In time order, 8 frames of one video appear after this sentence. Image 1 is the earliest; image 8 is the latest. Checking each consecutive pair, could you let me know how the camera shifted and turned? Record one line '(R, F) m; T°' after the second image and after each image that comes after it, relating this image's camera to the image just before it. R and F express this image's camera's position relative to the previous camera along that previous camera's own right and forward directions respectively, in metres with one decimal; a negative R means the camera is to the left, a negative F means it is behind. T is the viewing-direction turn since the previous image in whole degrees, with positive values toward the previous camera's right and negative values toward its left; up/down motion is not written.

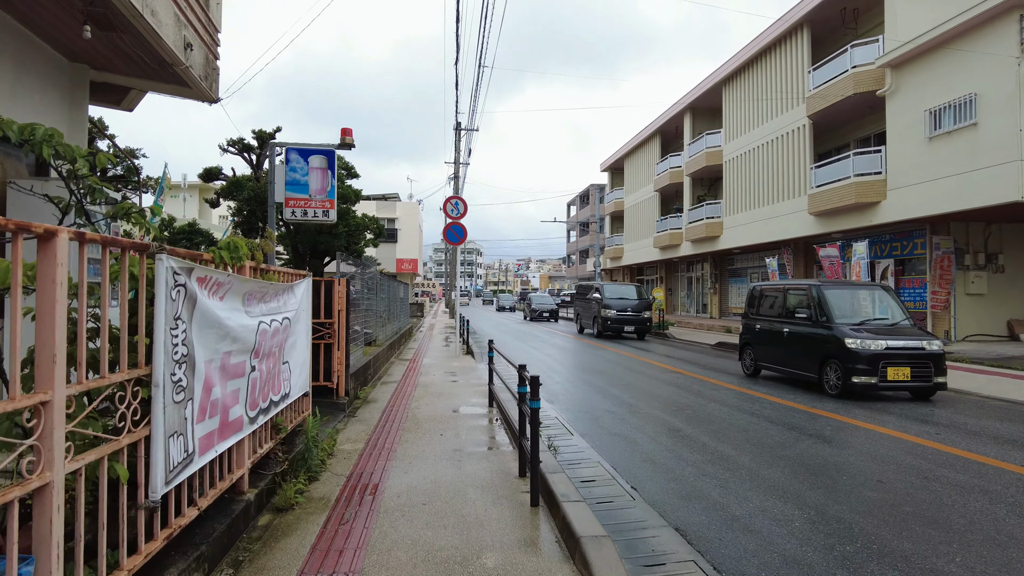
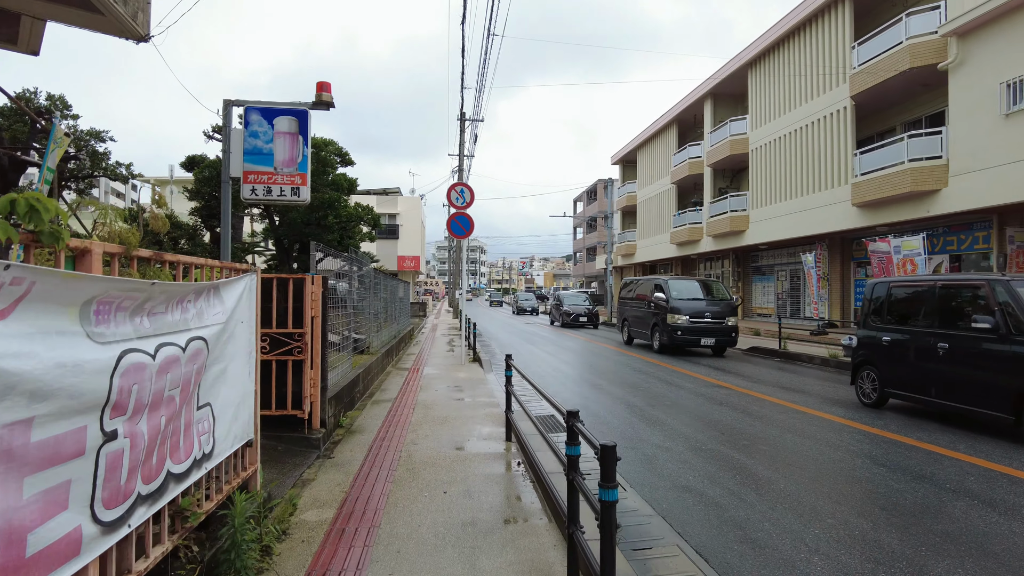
(-0.2, +1.7) m; 0°
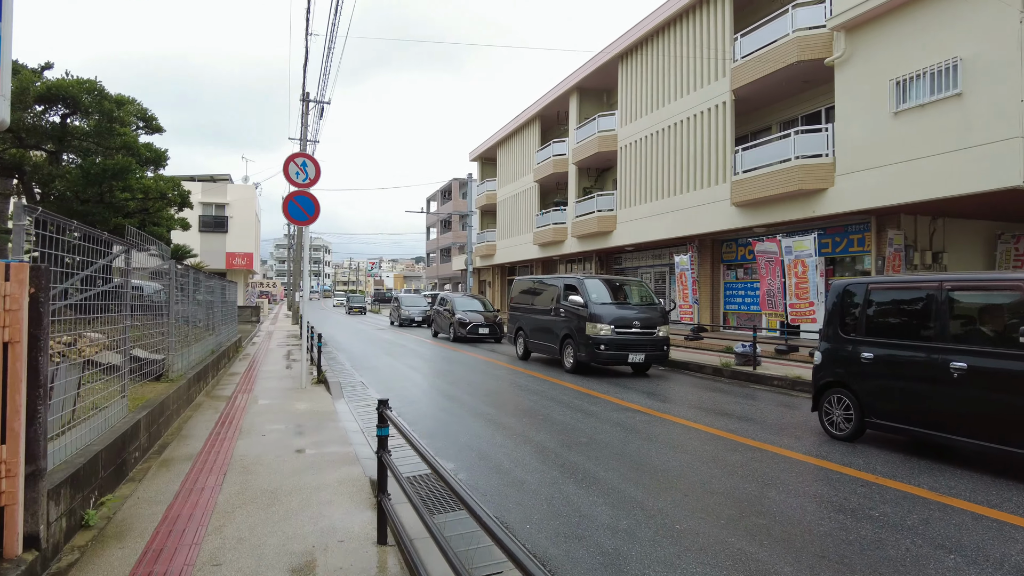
(-0.2, +2.2) m; +13°
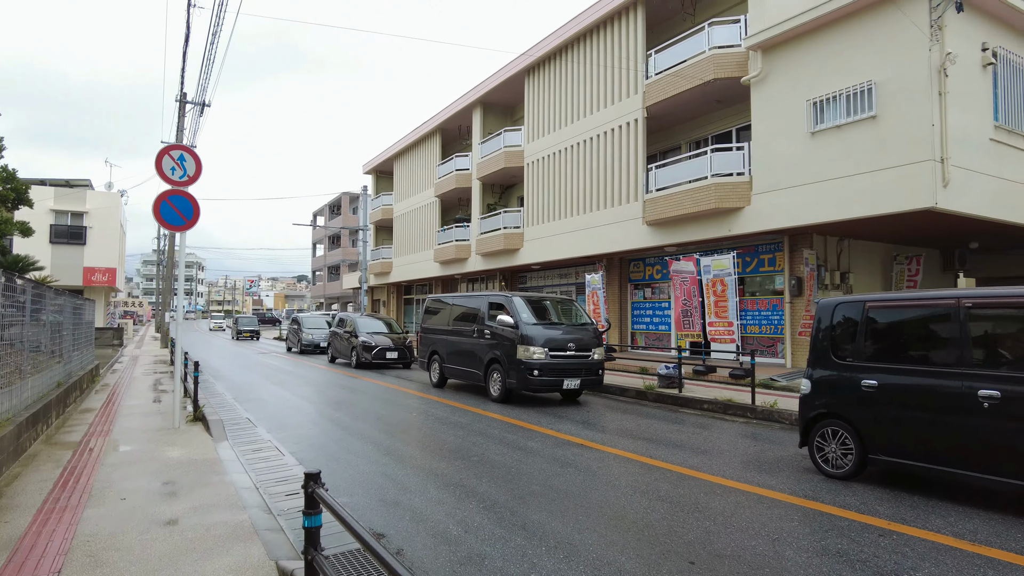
(-0.4, +1.1) m; +10°
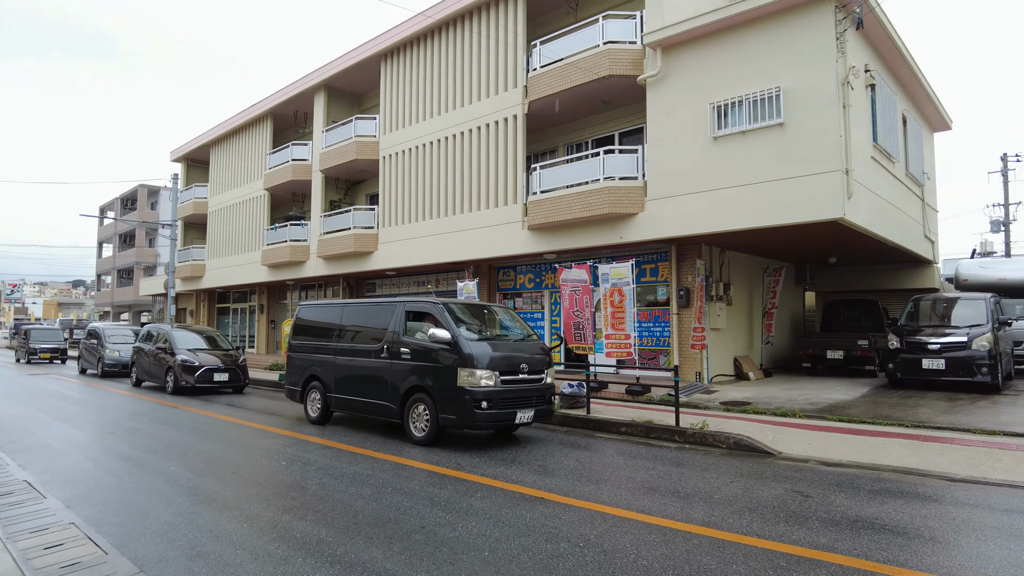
(-1.0, +1.9) m; +16°
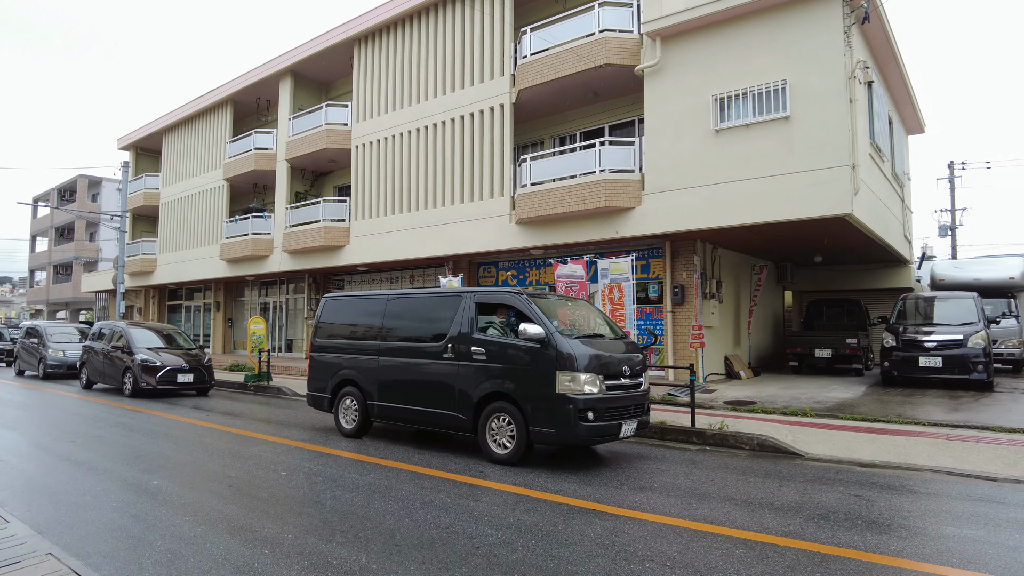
(-0.8, +0.6) m; +4°
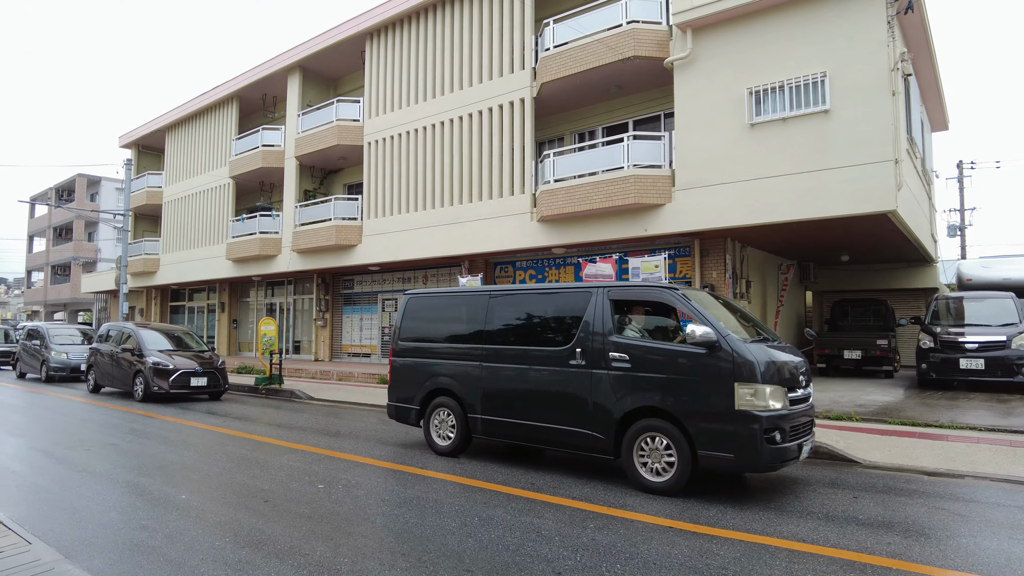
(-0.5, +0.4) m; 0°
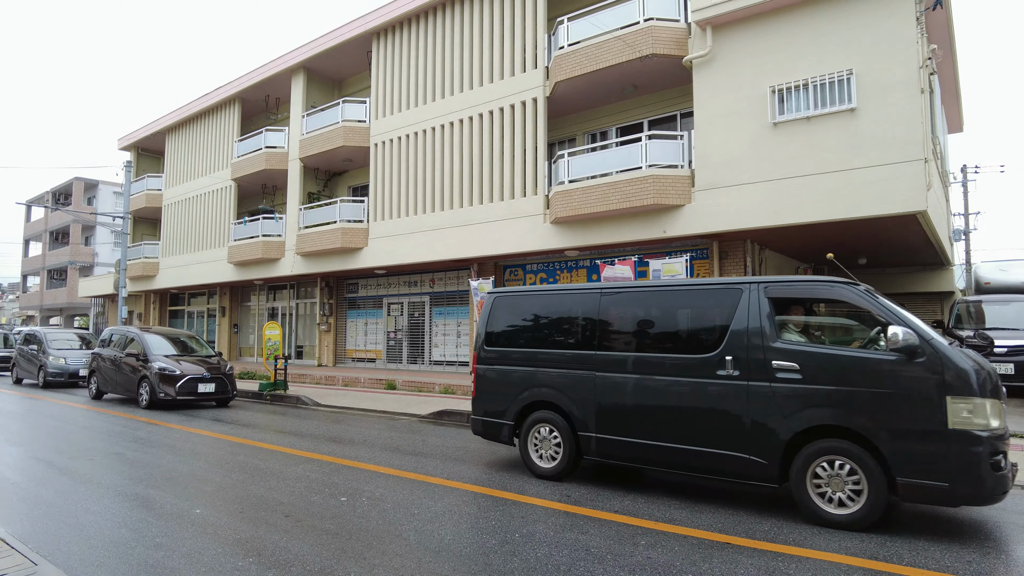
(-0.3, +0.3) m; 0°
